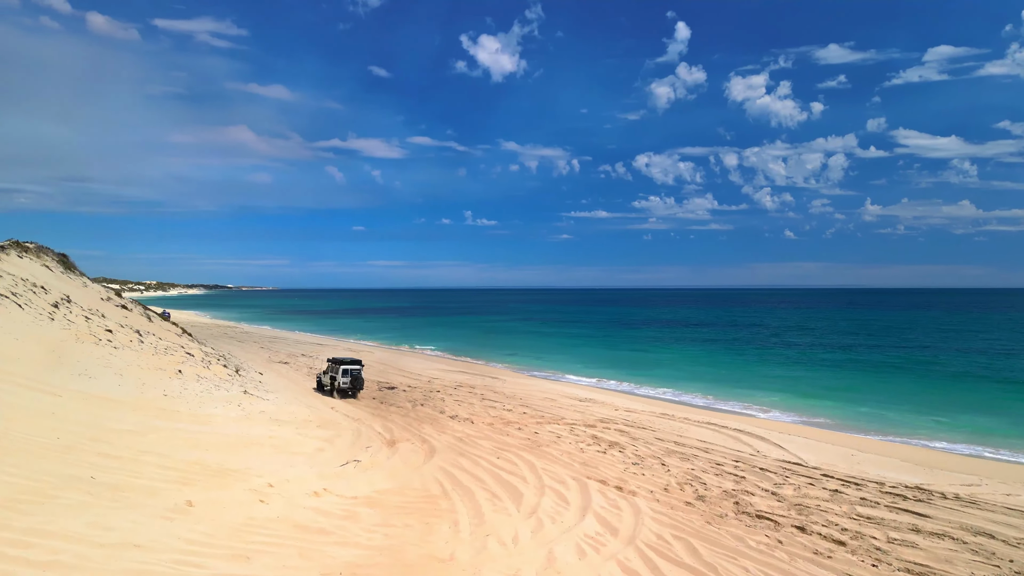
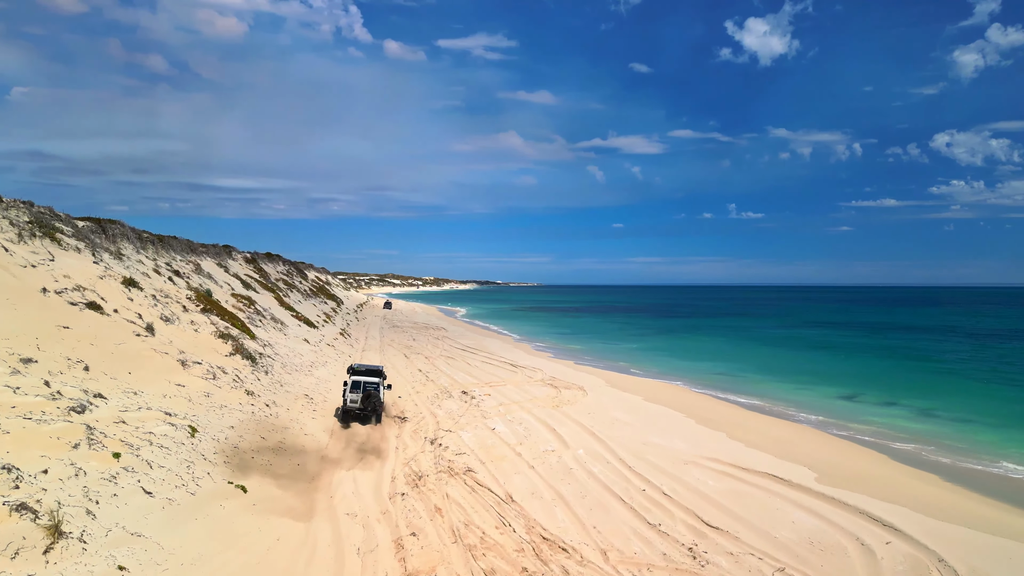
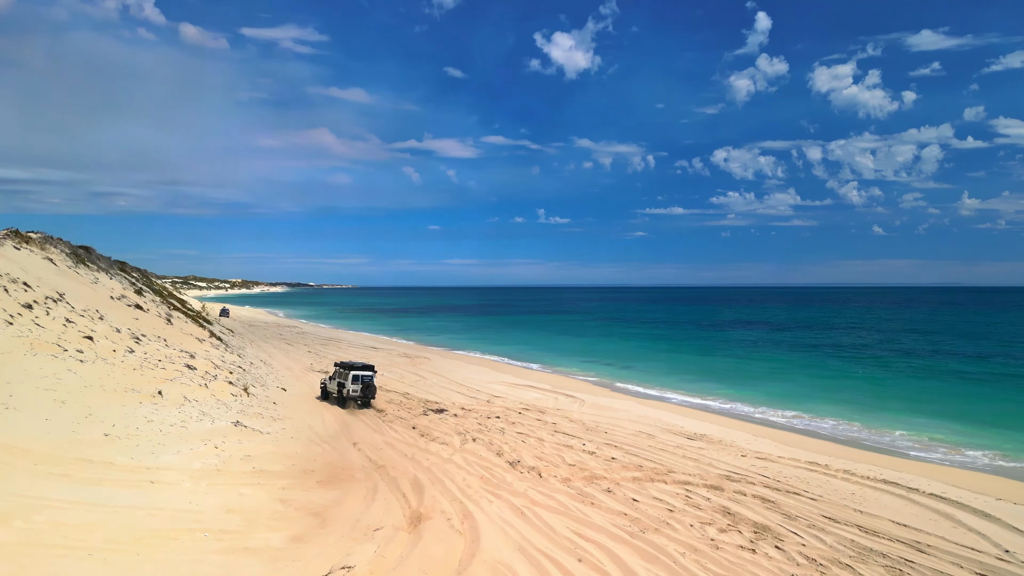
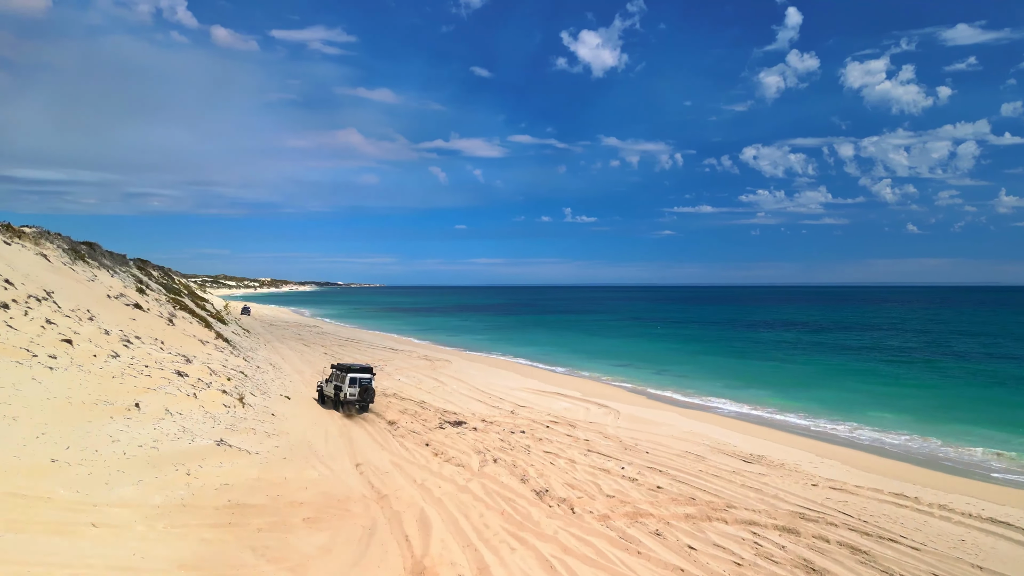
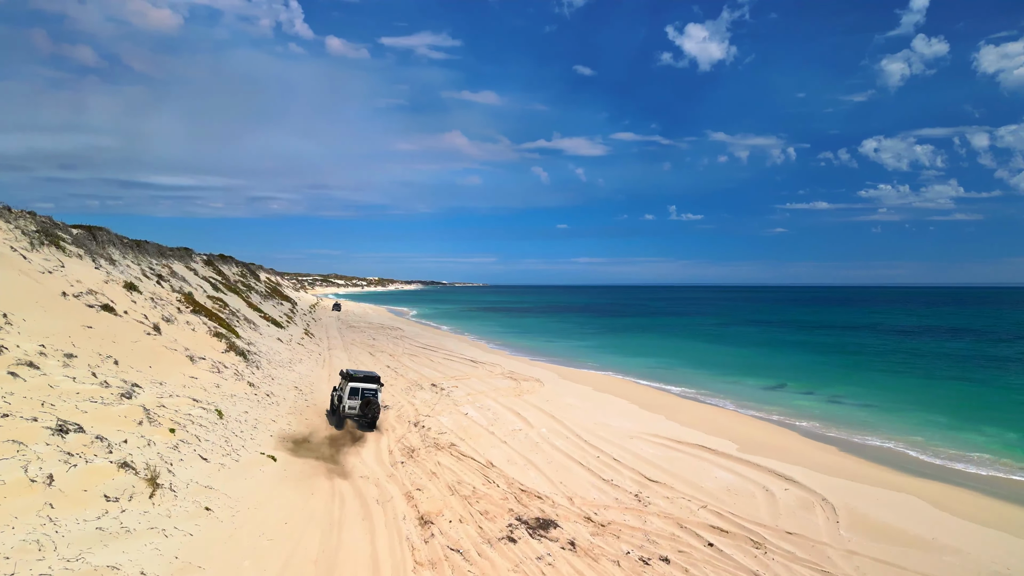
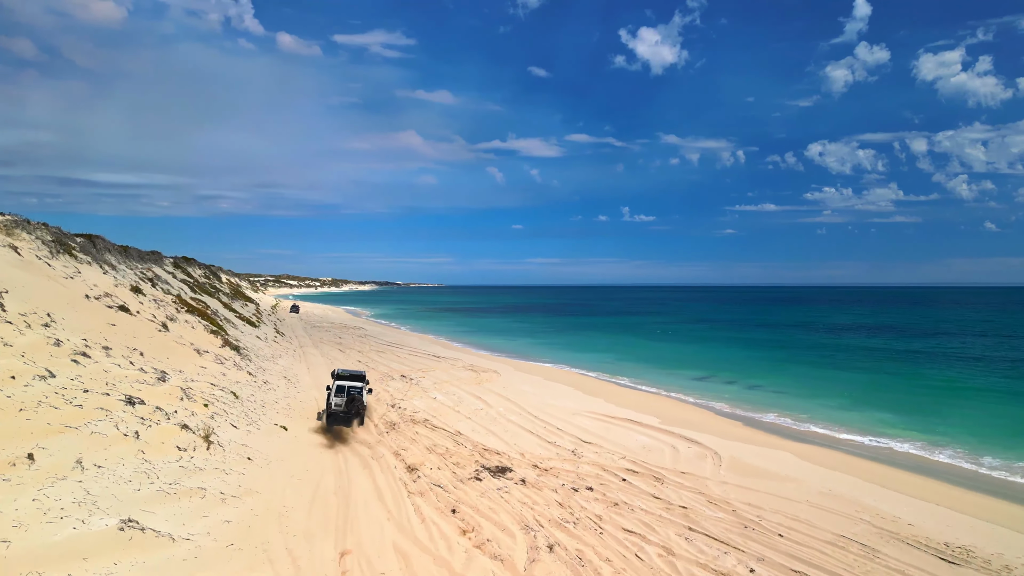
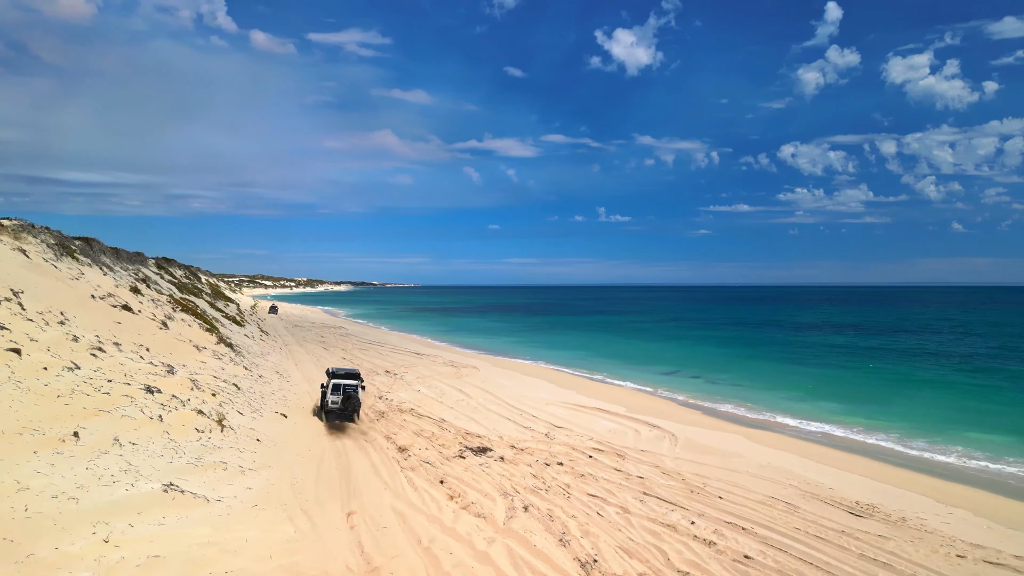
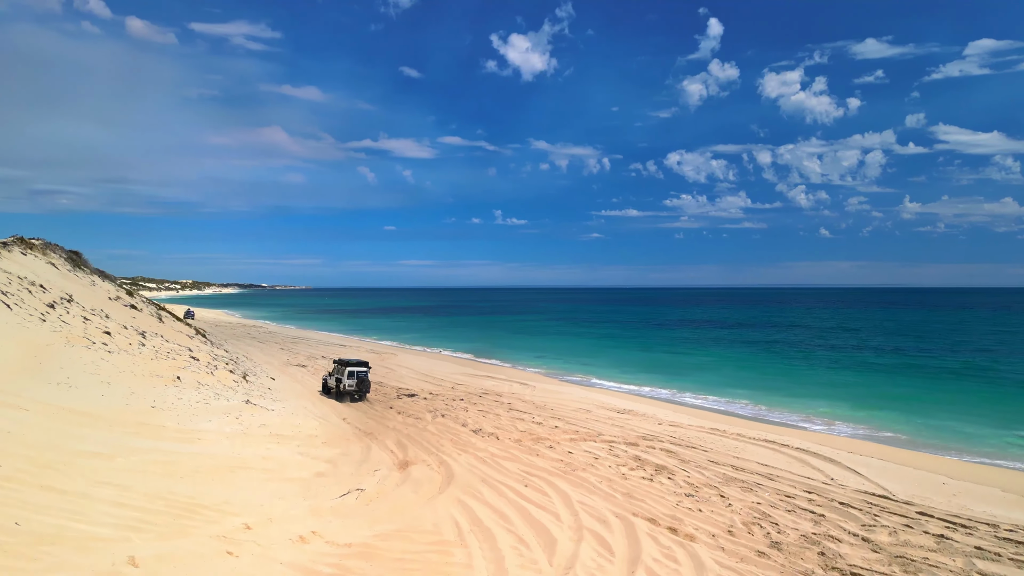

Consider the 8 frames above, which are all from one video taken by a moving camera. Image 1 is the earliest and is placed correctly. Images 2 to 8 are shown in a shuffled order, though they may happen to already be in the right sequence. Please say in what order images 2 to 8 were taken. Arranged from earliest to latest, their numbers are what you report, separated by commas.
8, 3, 4, 7, 6, 5, 2
